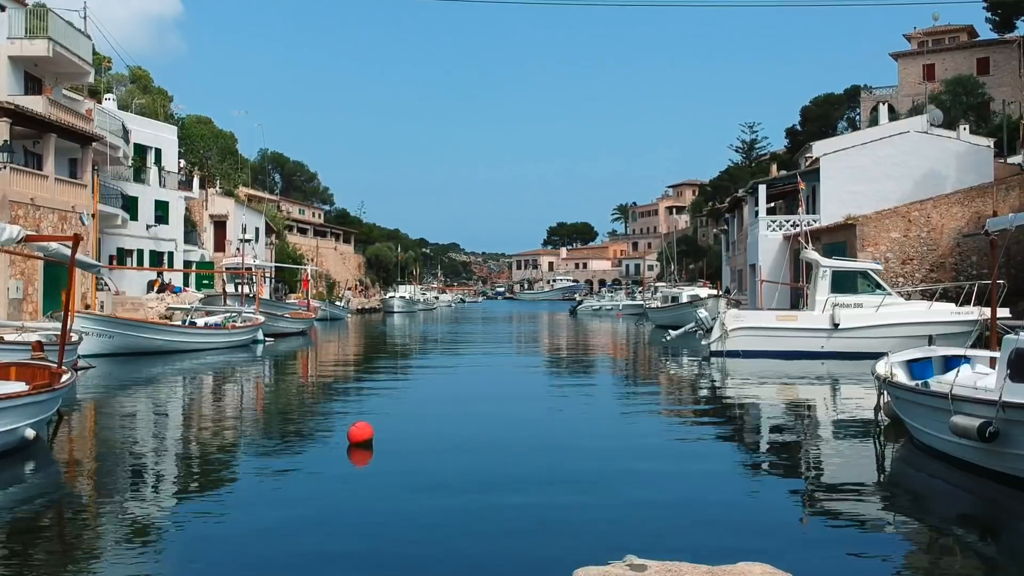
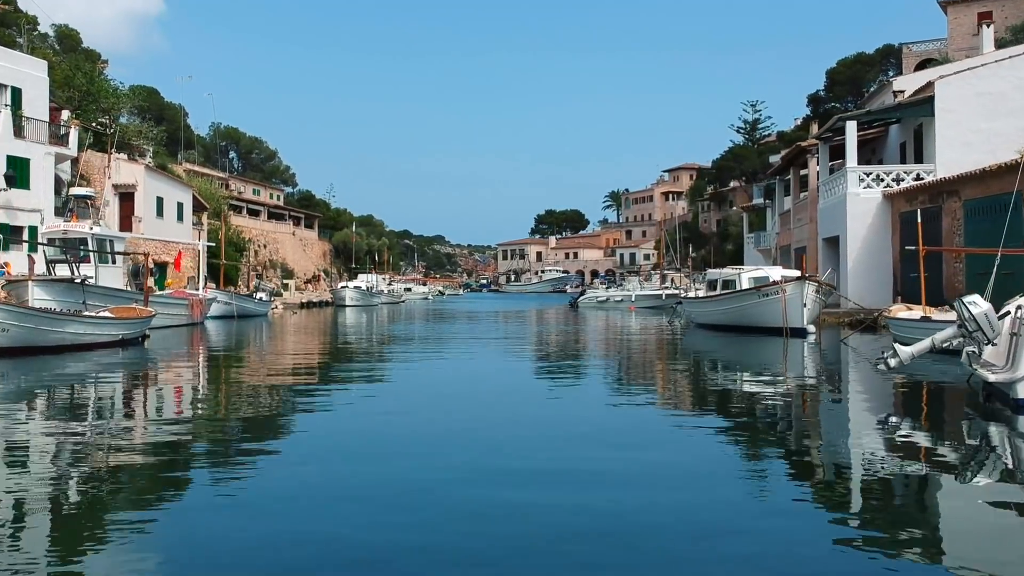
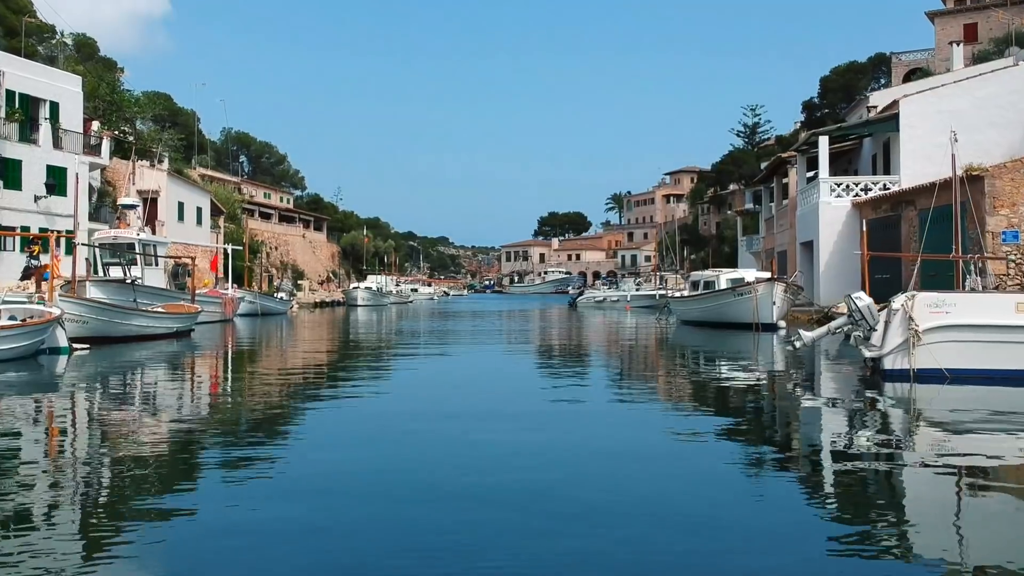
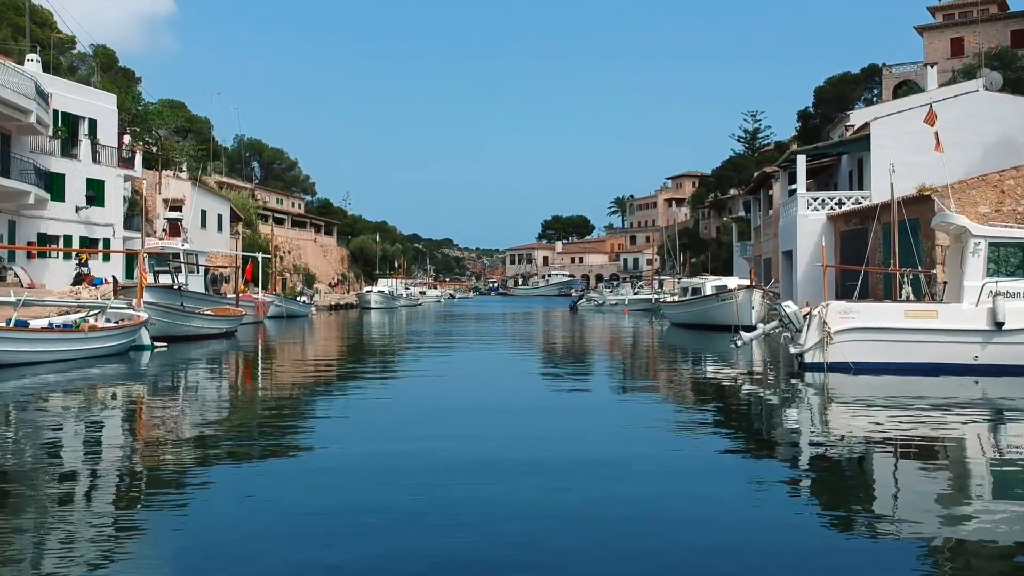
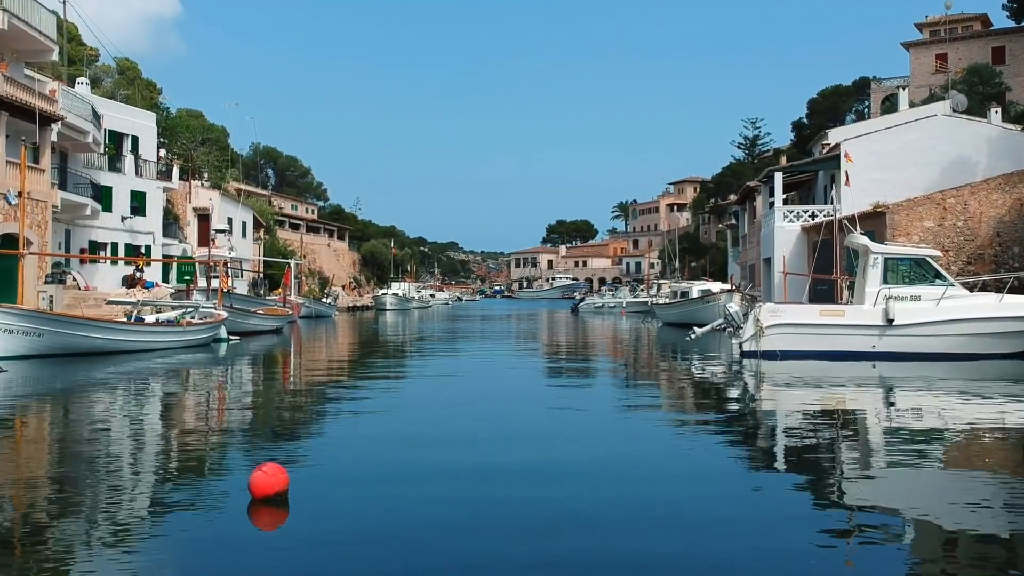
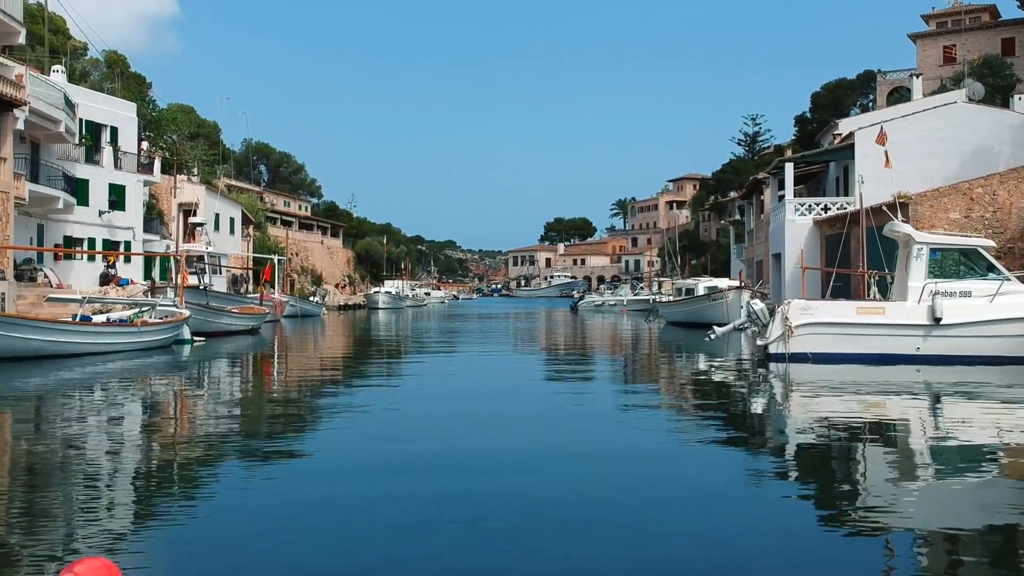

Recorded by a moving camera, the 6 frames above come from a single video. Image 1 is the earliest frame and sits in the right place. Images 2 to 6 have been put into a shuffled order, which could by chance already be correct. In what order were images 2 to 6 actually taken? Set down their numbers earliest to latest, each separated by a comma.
5, 6, 4, 3, 2
